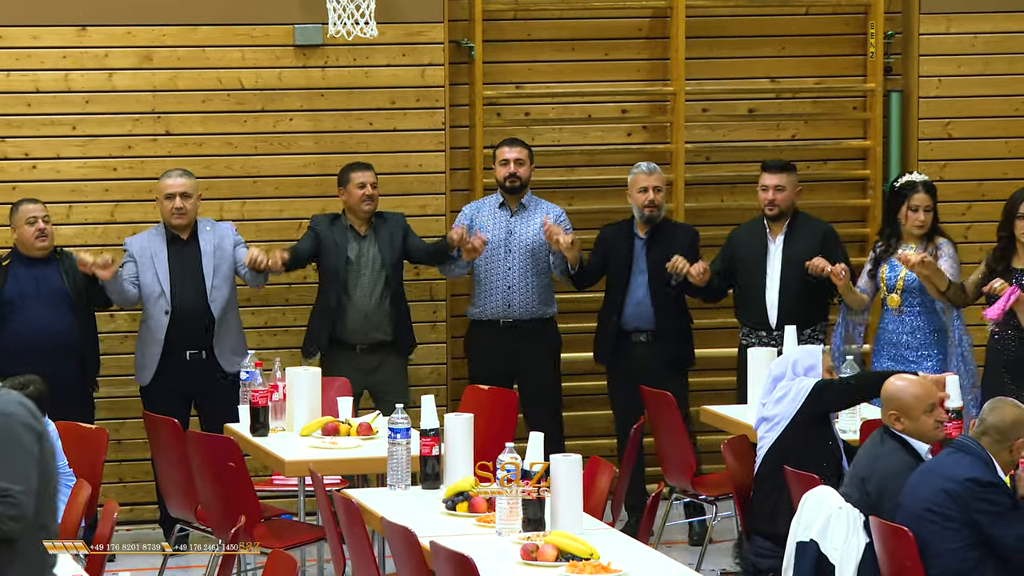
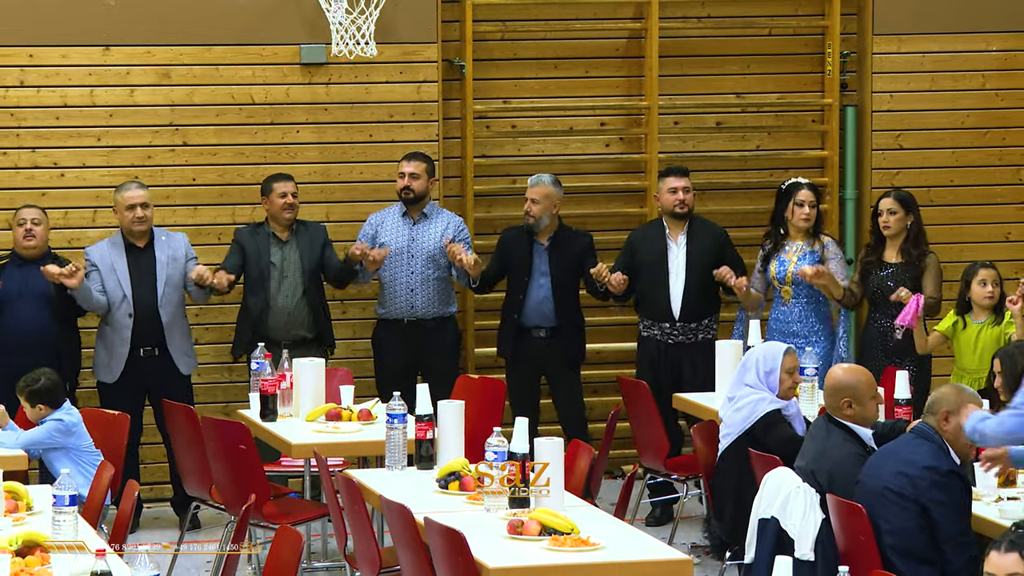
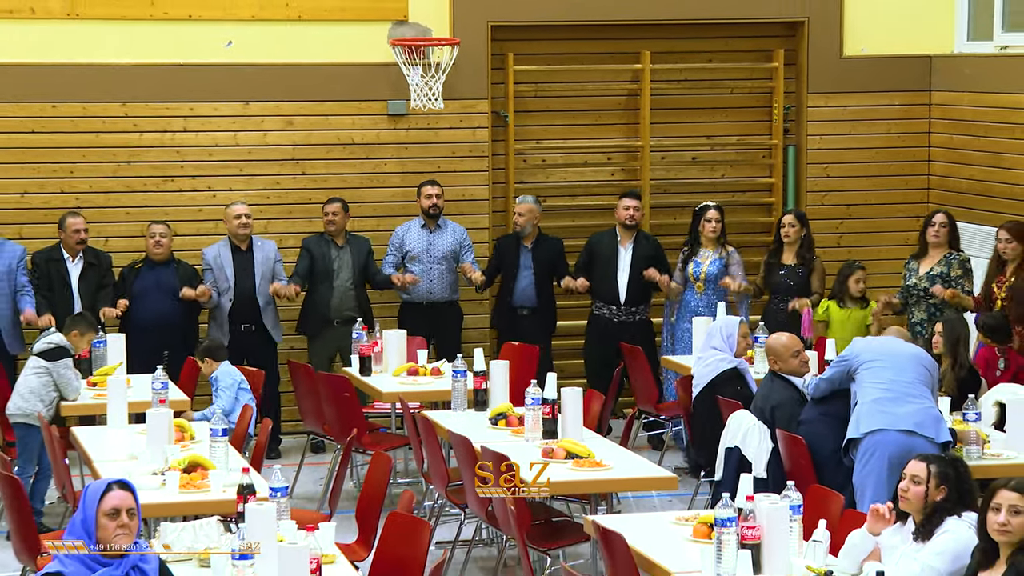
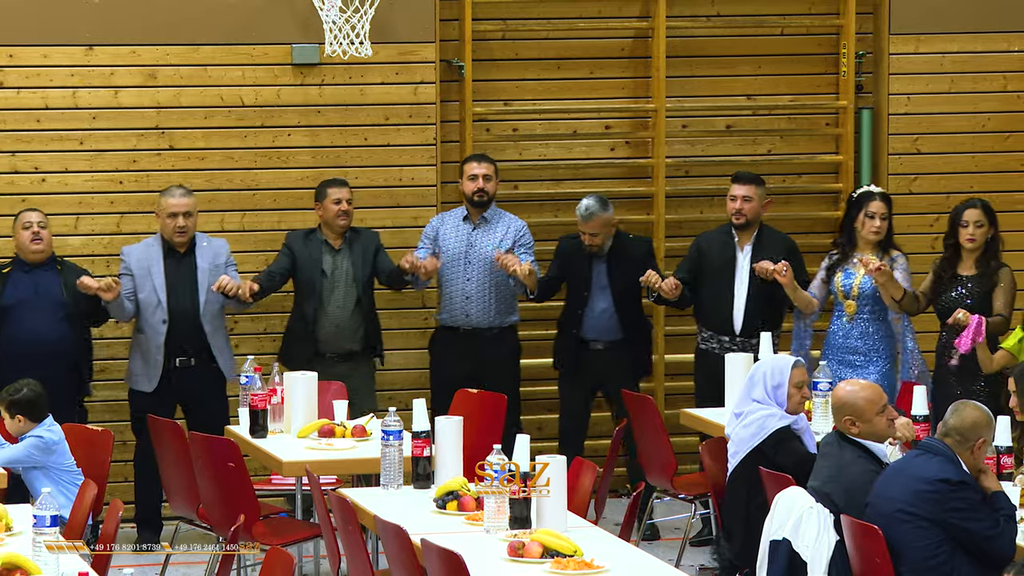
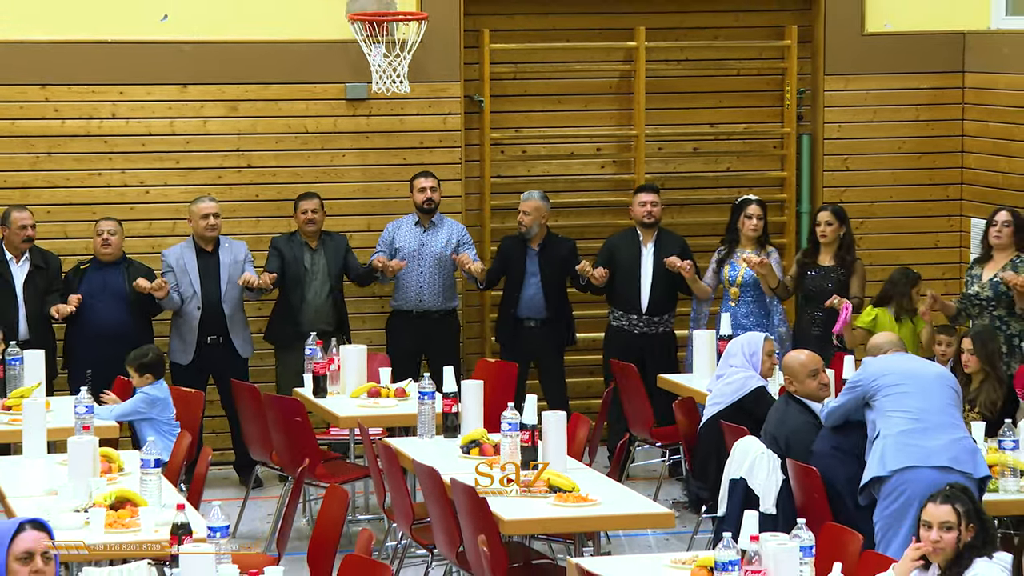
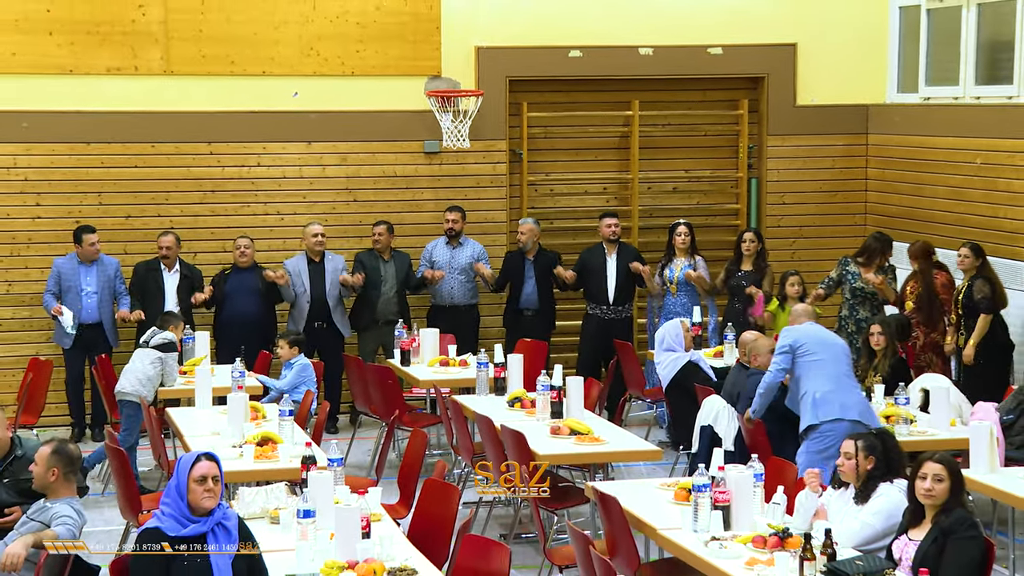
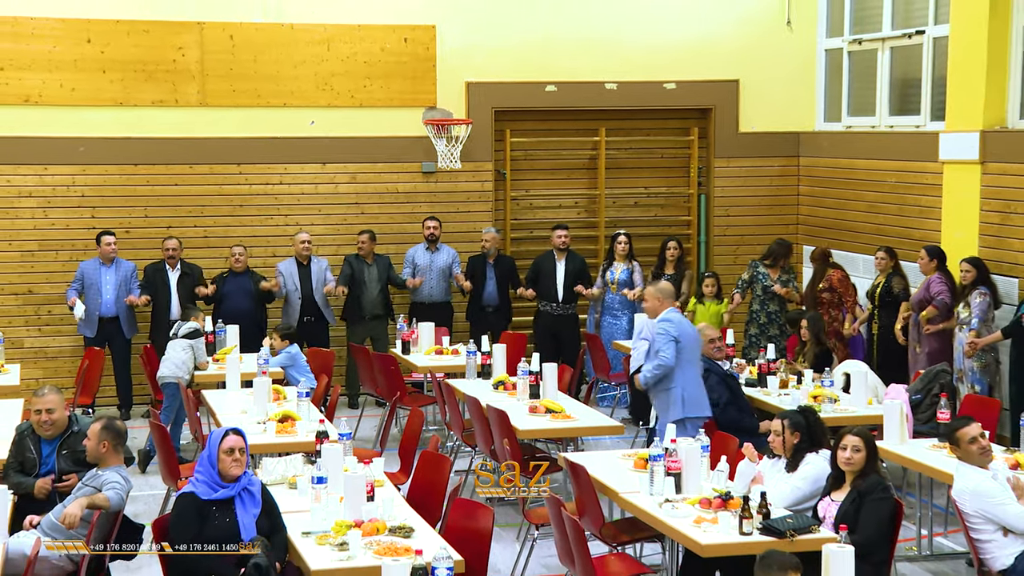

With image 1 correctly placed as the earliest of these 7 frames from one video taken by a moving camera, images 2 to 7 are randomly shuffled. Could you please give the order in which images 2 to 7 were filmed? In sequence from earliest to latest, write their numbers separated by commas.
4, 2, 5, 3, 6, 7
